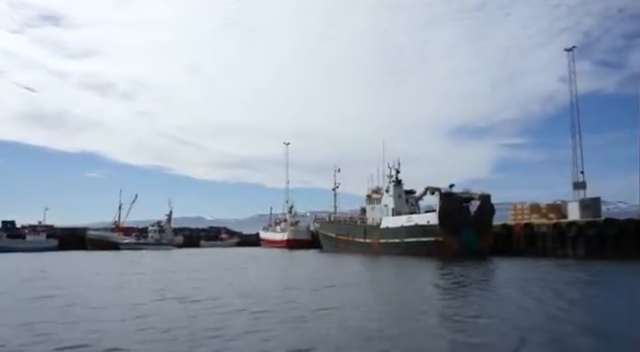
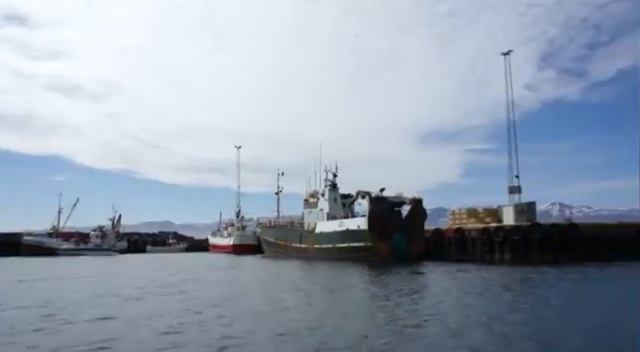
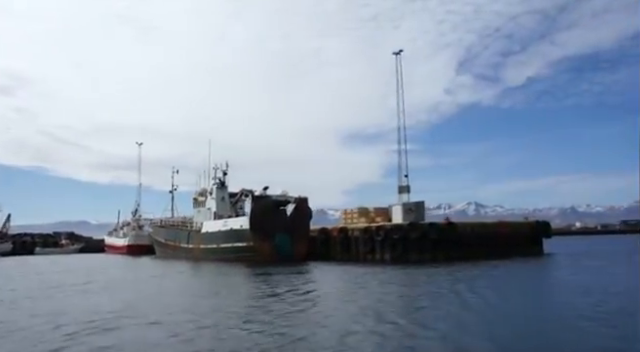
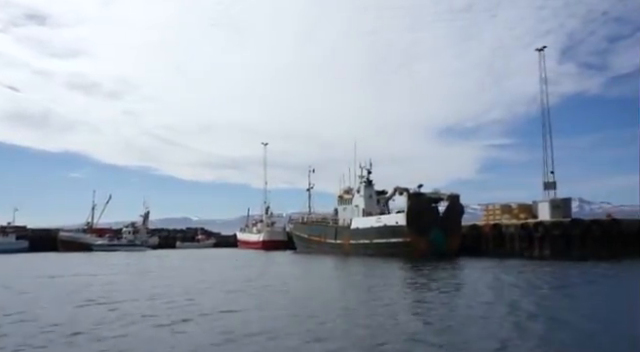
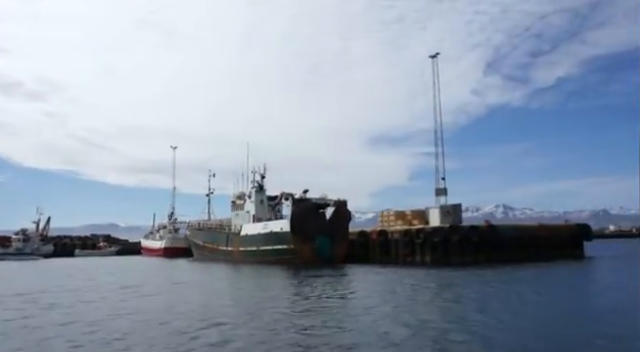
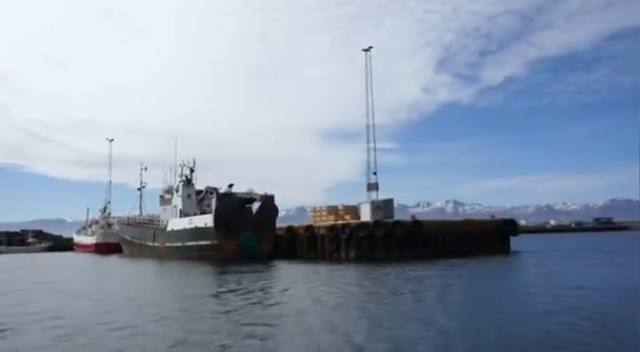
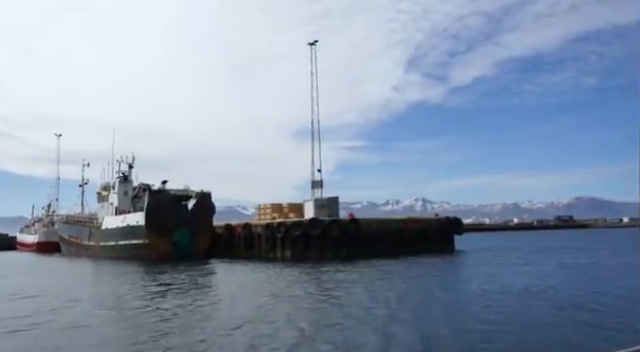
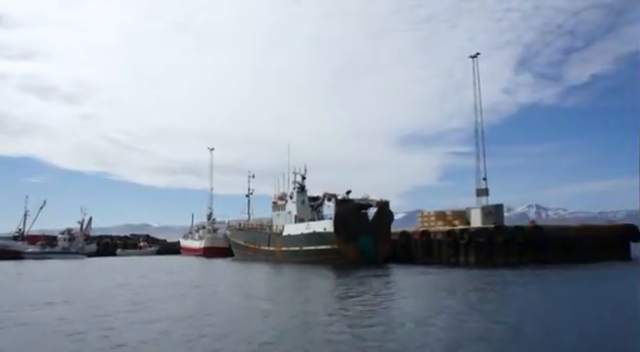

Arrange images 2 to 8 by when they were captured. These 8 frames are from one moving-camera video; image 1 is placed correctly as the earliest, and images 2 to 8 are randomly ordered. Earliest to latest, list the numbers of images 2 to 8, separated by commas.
4, 2, 8, 5, 3, 6, 7
